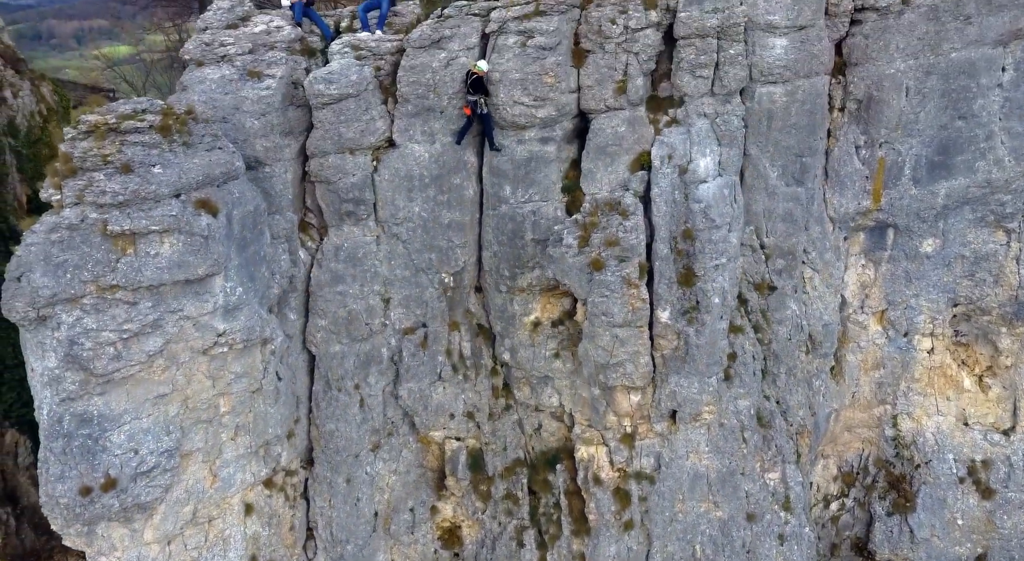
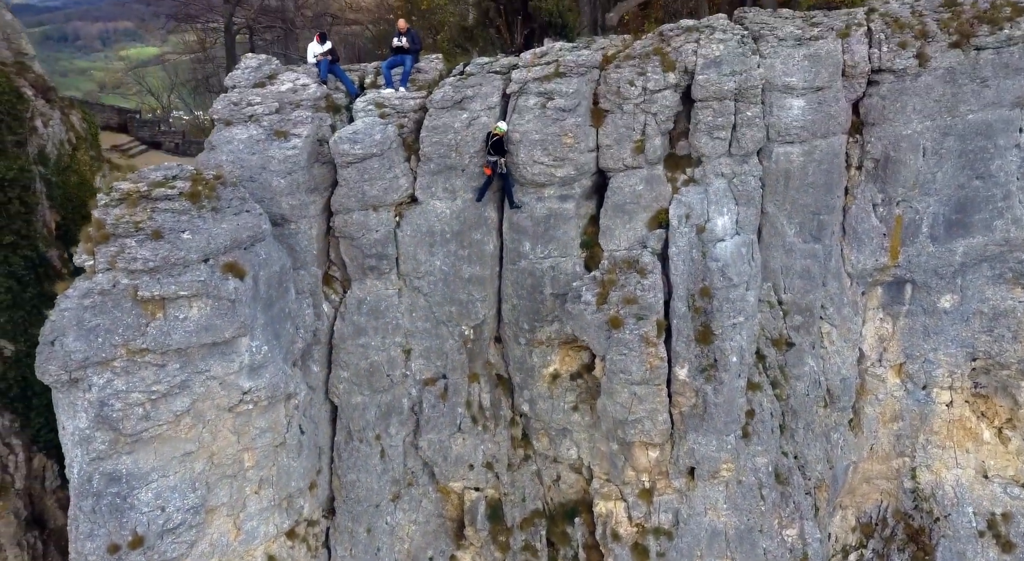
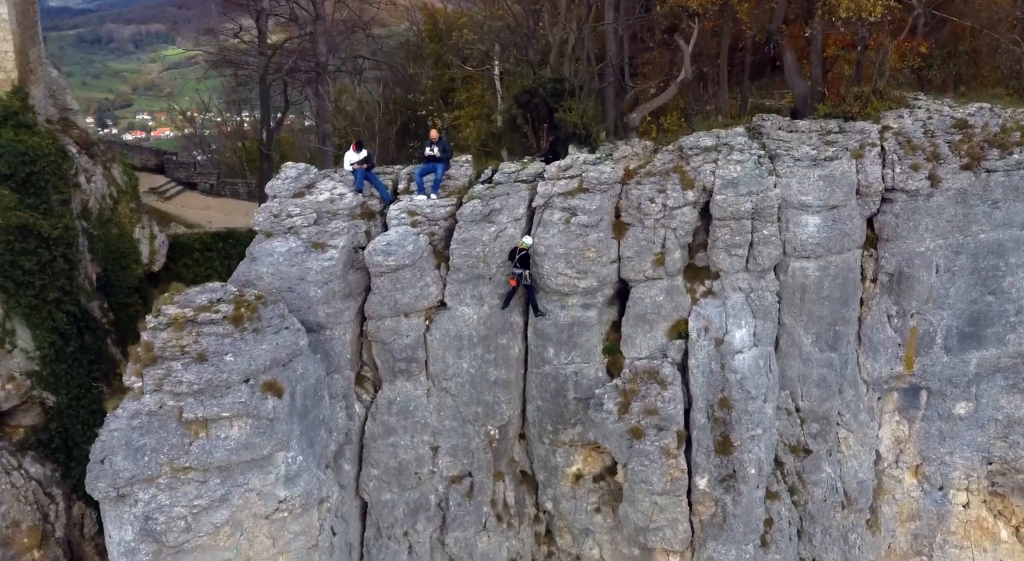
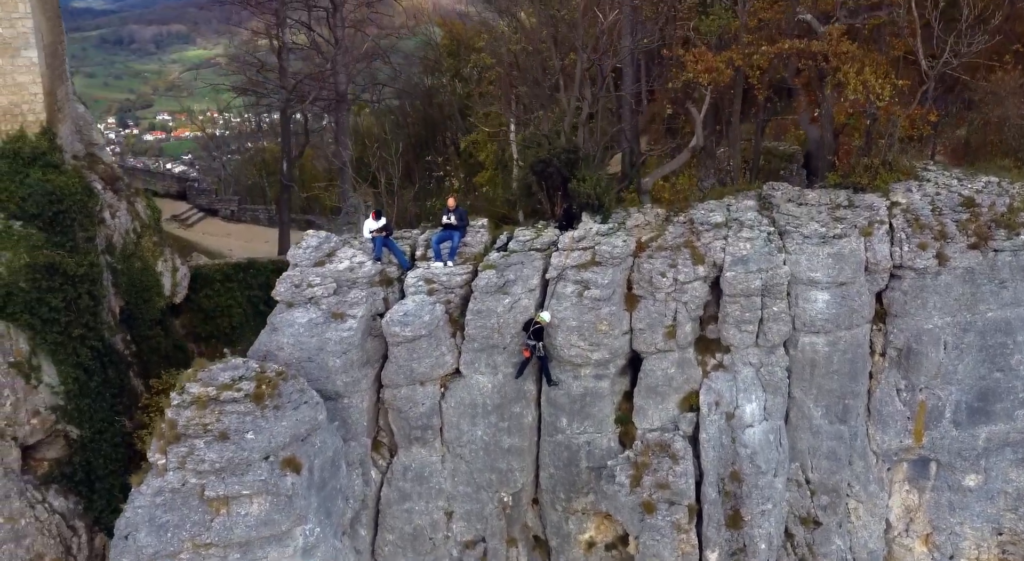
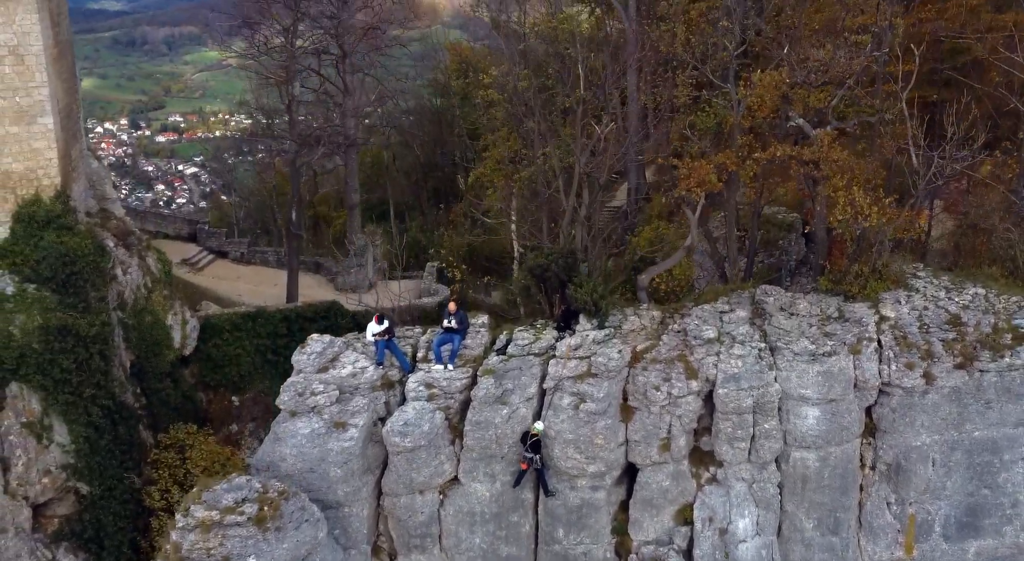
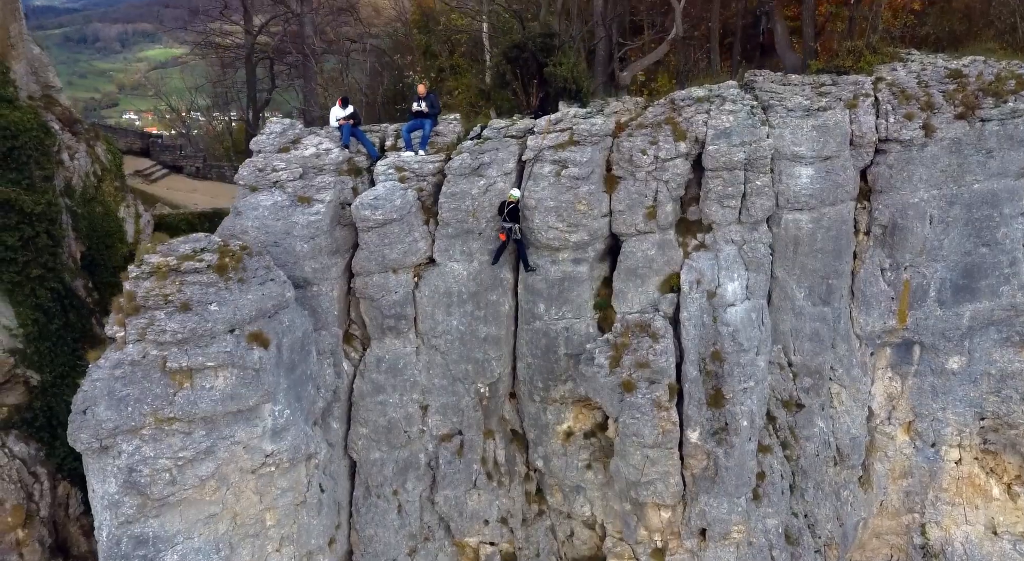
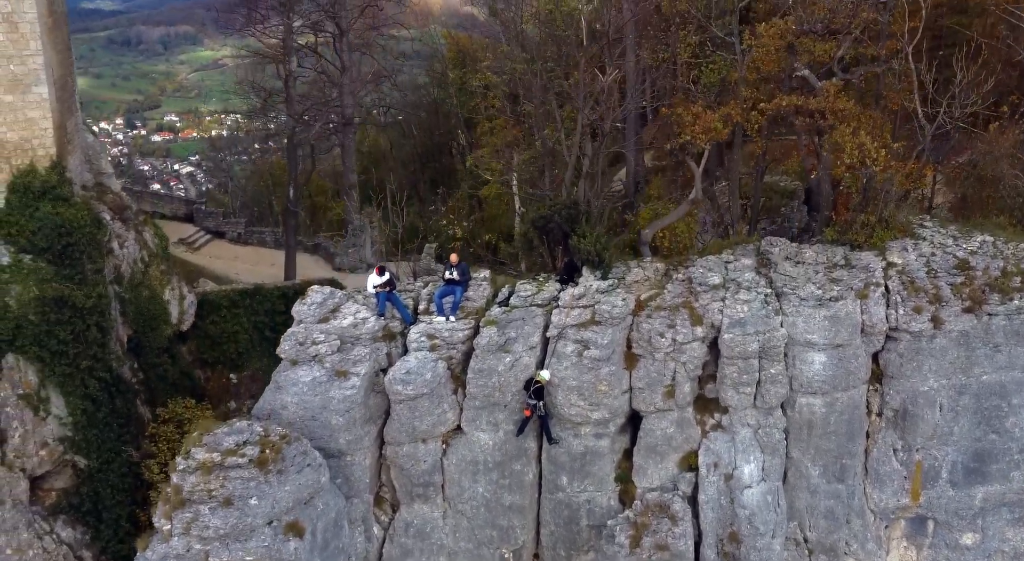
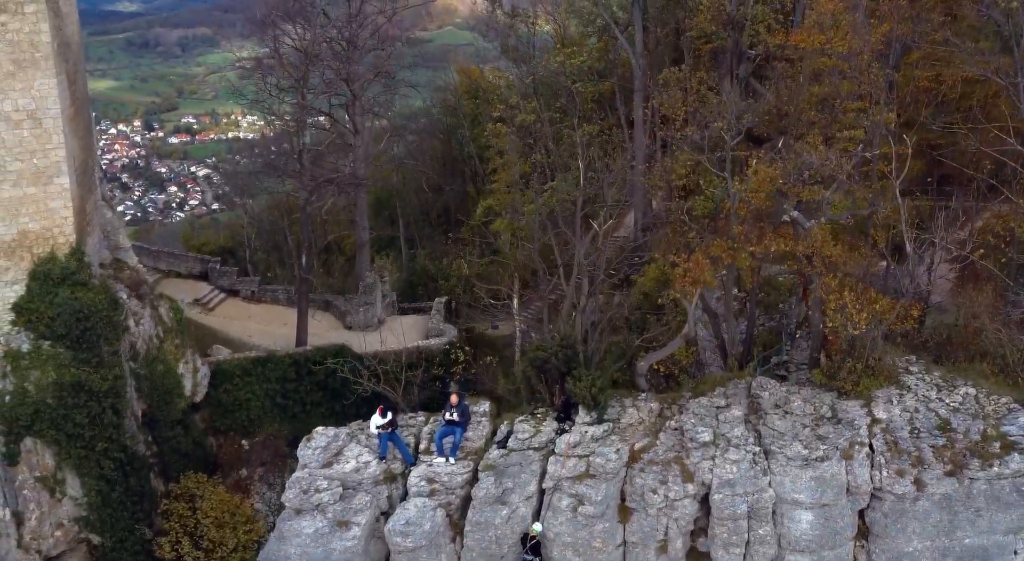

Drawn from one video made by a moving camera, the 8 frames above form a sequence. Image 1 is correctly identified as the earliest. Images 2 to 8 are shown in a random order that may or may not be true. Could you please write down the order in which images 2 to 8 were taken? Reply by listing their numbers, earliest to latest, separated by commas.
2, 6, 3, 4, 7, 5, 8
